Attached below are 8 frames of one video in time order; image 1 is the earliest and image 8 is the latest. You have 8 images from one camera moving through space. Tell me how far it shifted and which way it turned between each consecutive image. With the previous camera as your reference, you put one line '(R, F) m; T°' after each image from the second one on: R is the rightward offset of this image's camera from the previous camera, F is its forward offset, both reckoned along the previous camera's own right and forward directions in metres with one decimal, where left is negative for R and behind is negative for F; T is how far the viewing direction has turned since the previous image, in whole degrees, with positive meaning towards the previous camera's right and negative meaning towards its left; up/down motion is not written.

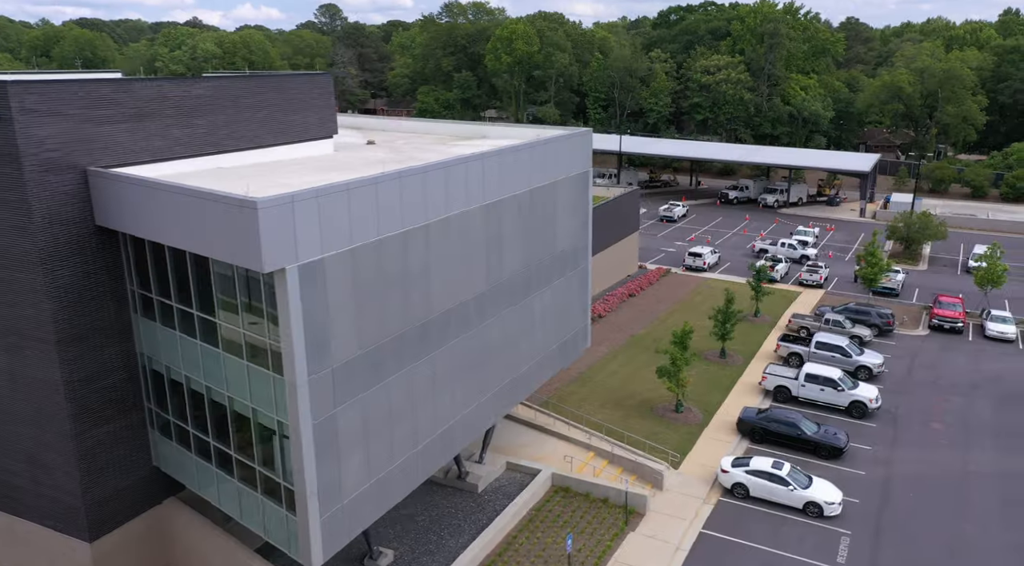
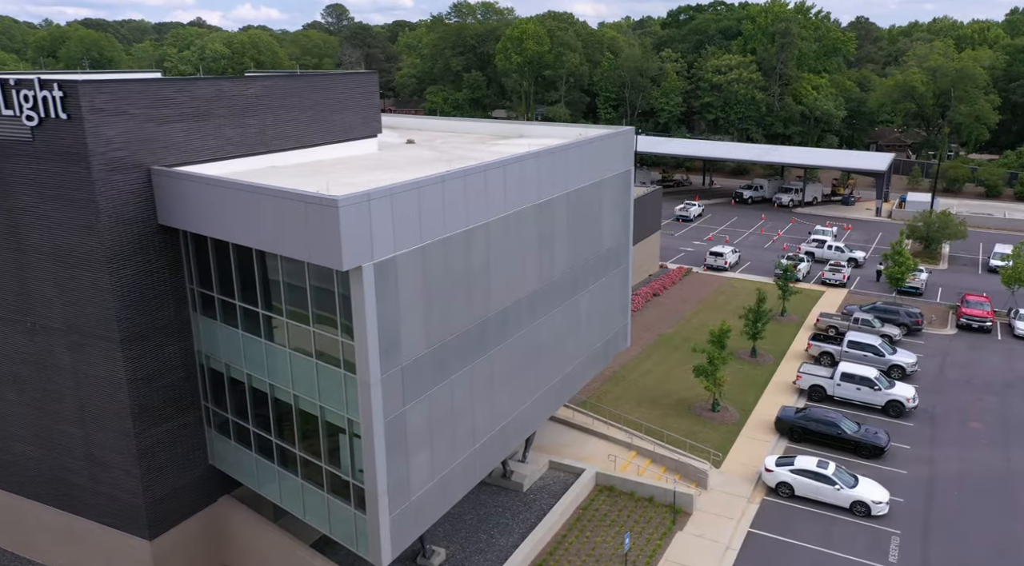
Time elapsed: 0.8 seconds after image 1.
(-1.4, 0.0) m; 0°
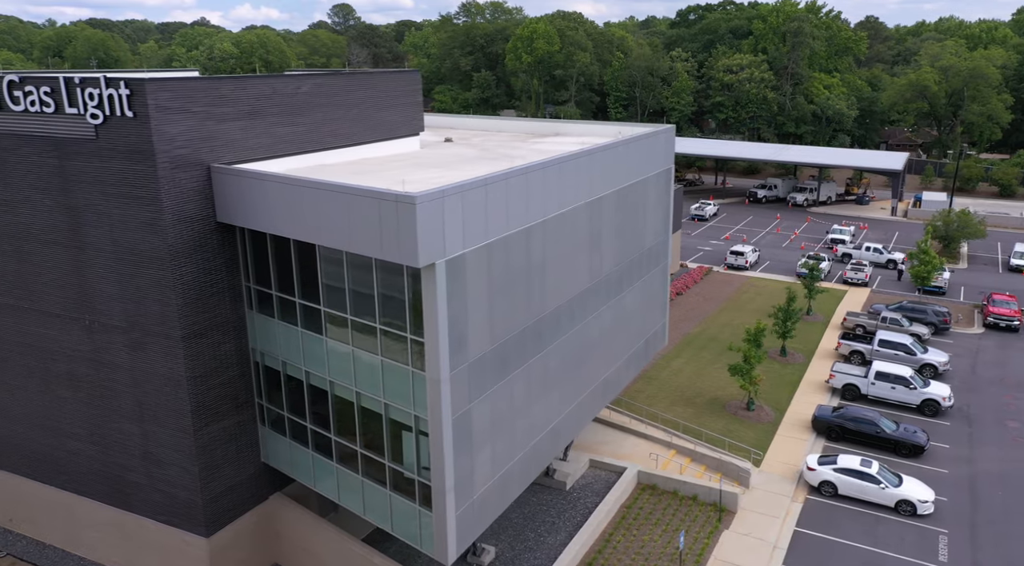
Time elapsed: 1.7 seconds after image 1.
(-1.3, 0.0) m; 0°
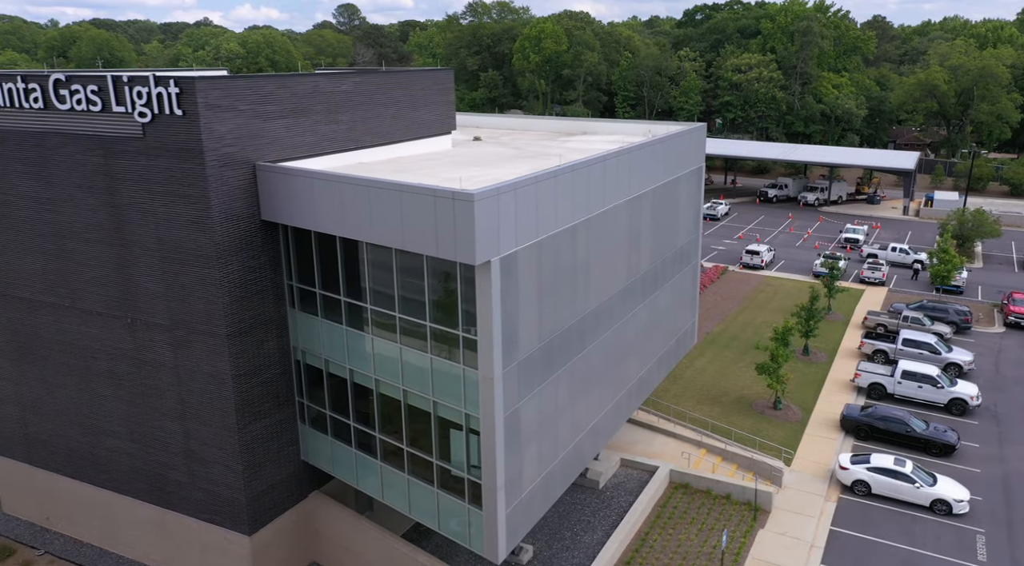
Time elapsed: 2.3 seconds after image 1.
(-1.0, 0.0) m; 0°
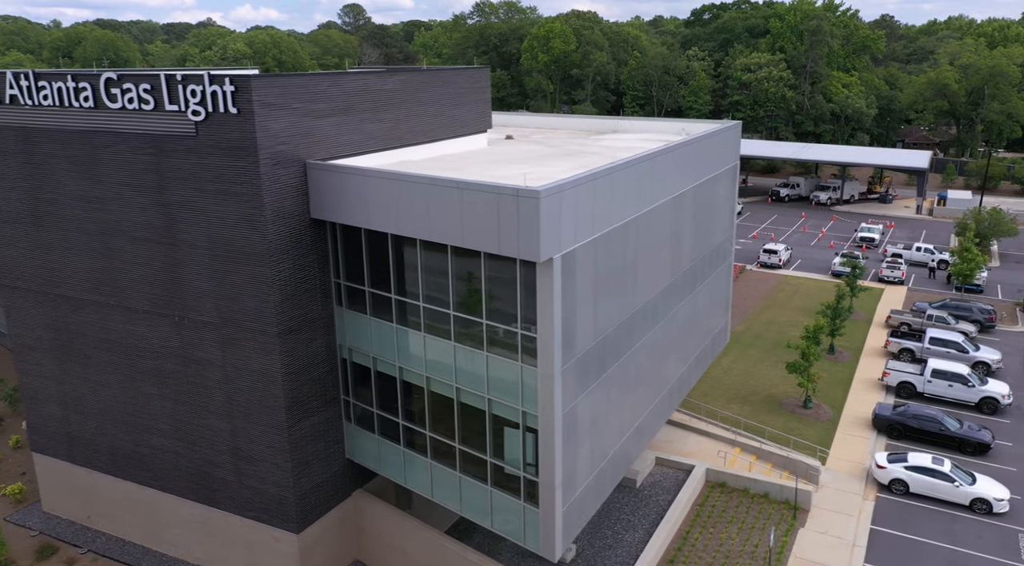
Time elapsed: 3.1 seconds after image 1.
(-1.1, 0.0) m; 0°
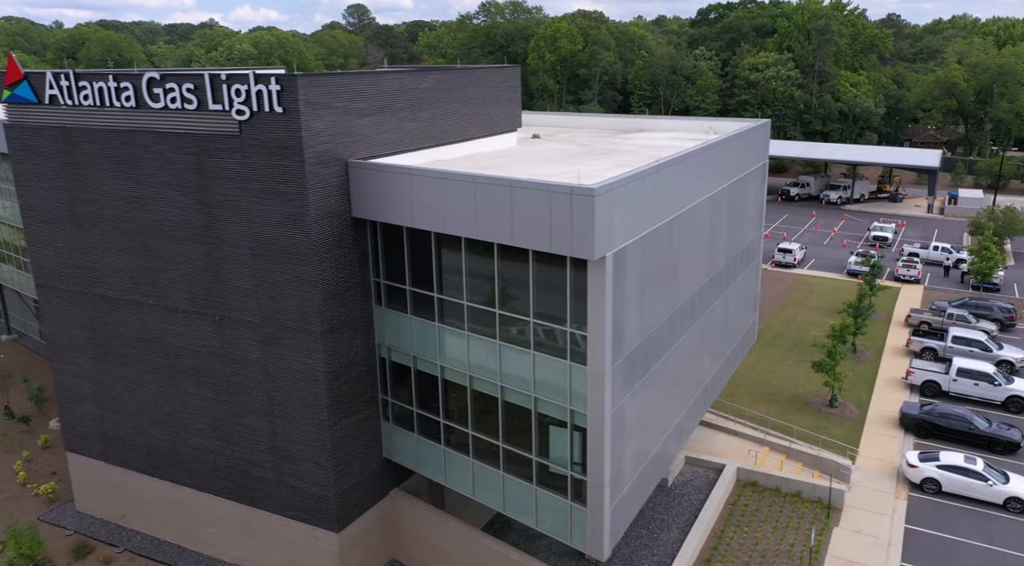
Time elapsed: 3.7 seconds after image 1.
(-0.9, 0.0) m; 0°
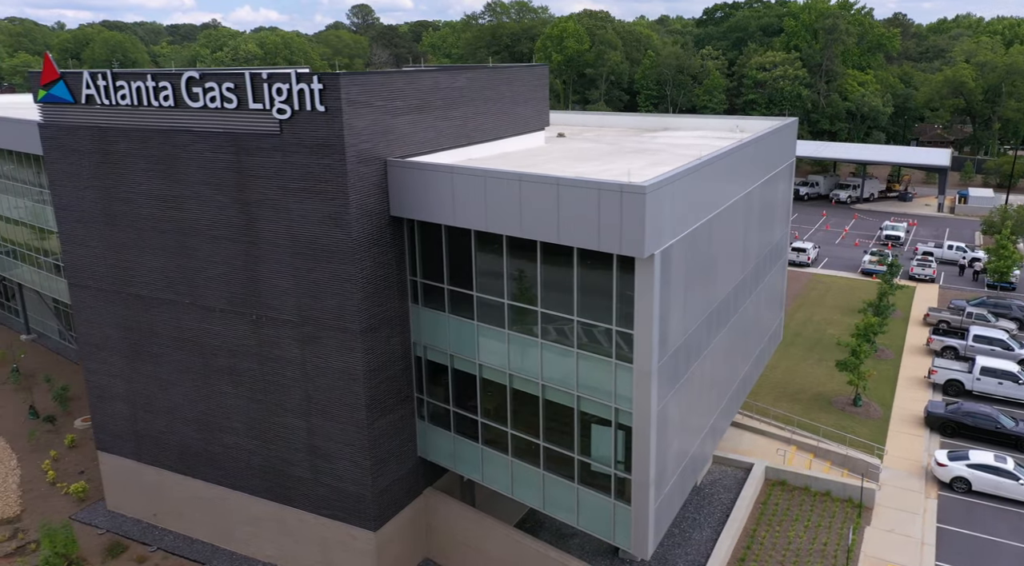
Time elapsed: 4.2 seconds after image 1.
(-0.9, 0.0) m; 0°
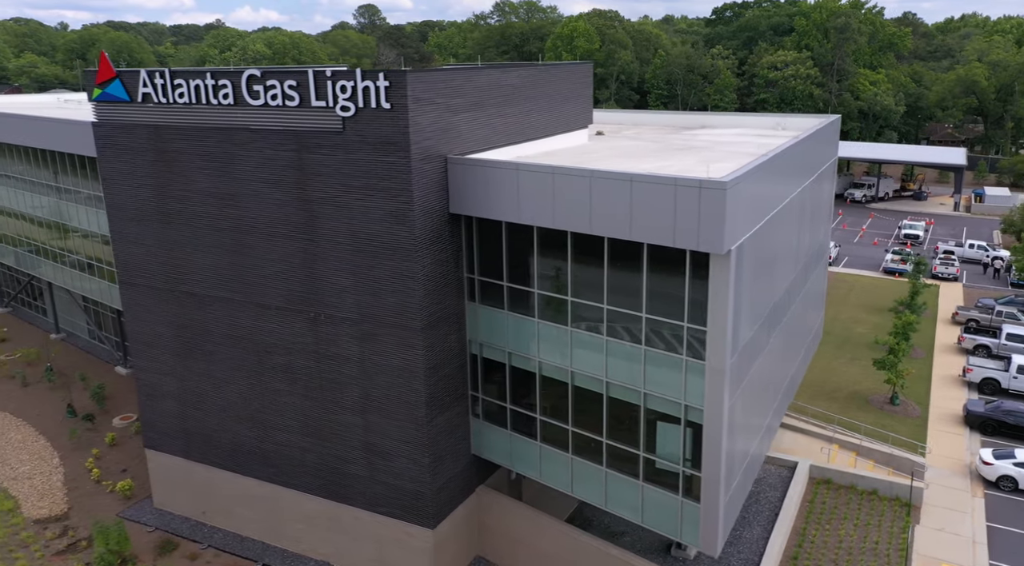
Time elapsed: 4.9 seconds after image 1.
(-1.4, 0.0) m; 0°
